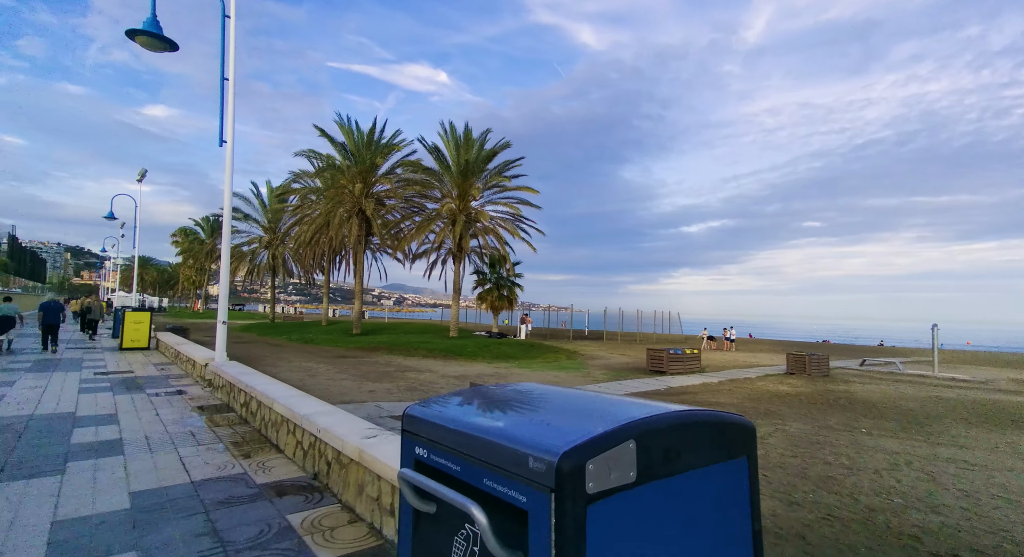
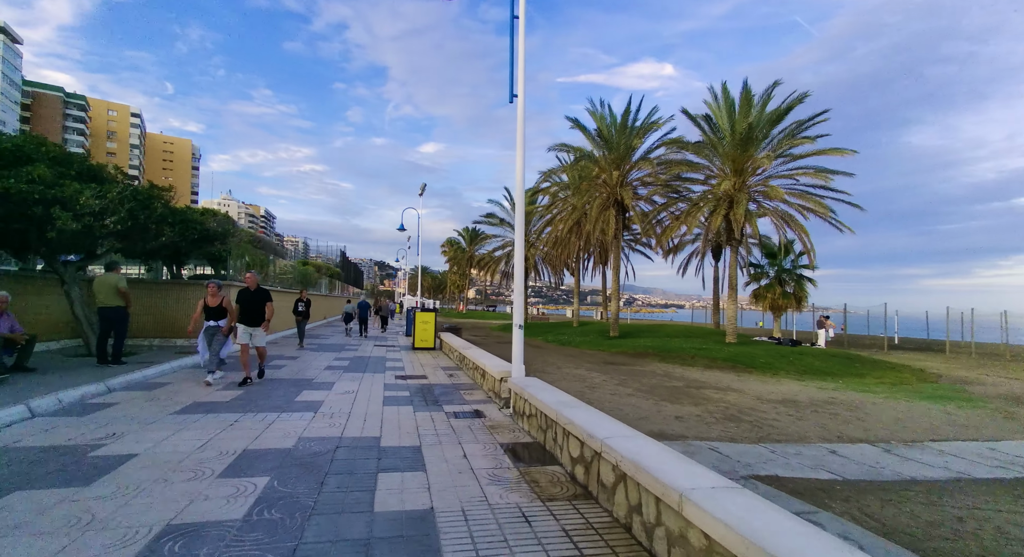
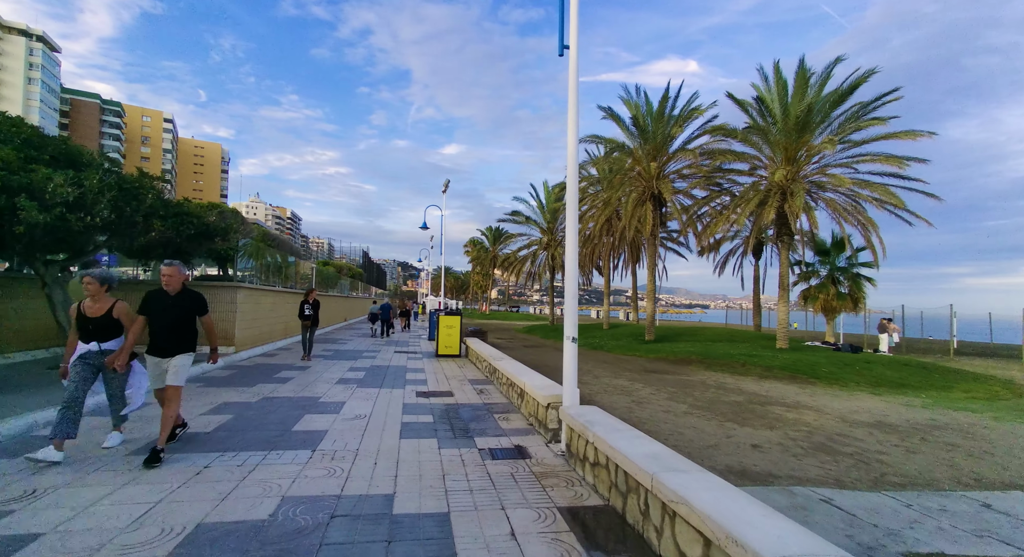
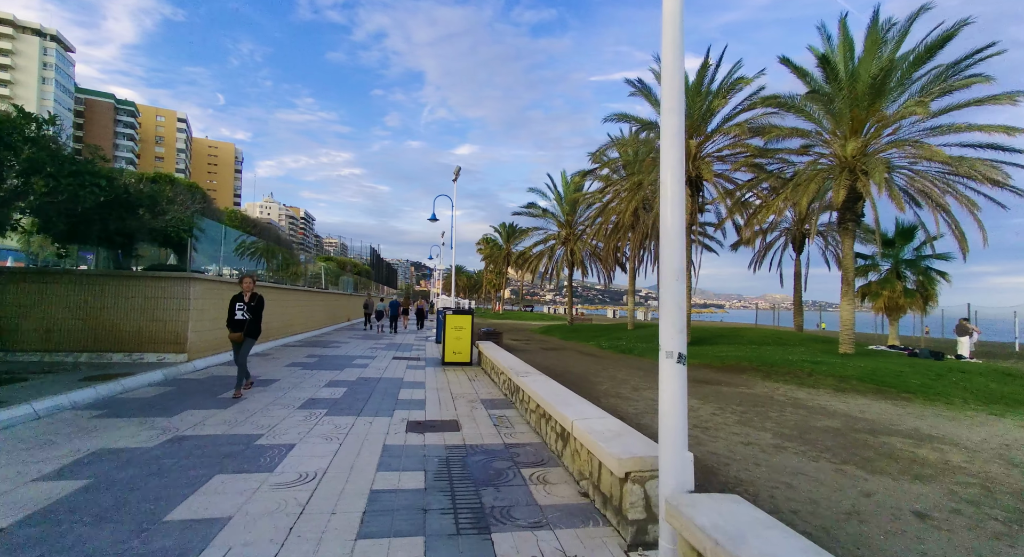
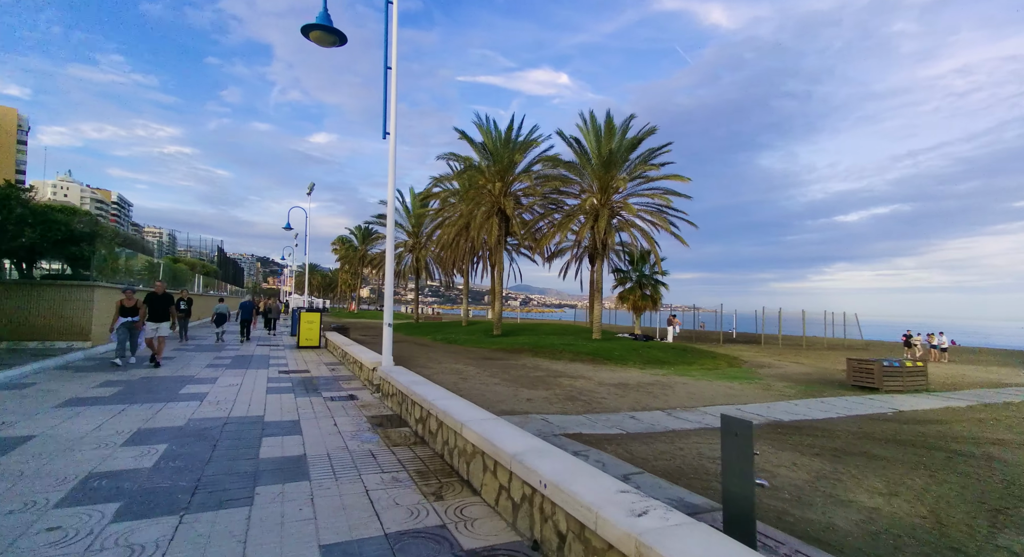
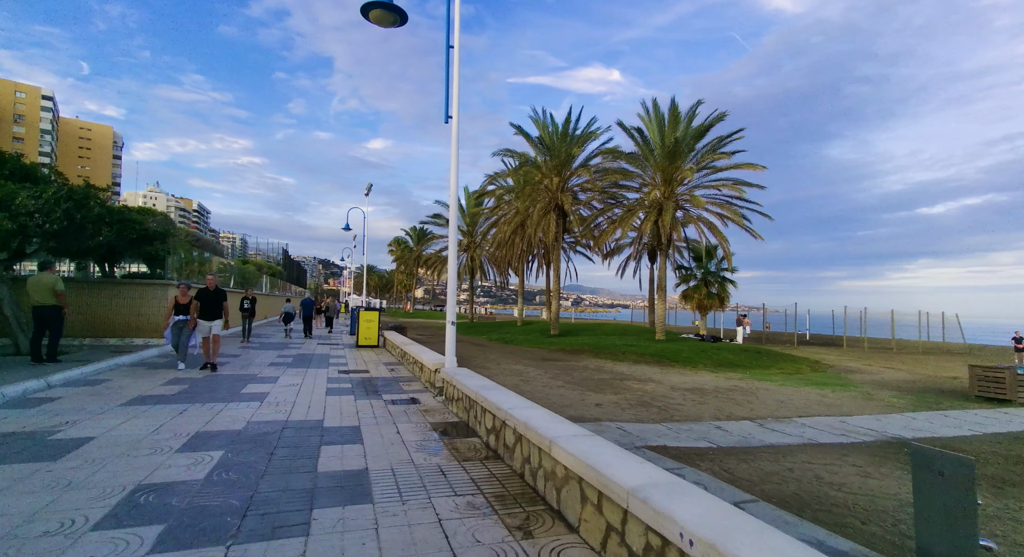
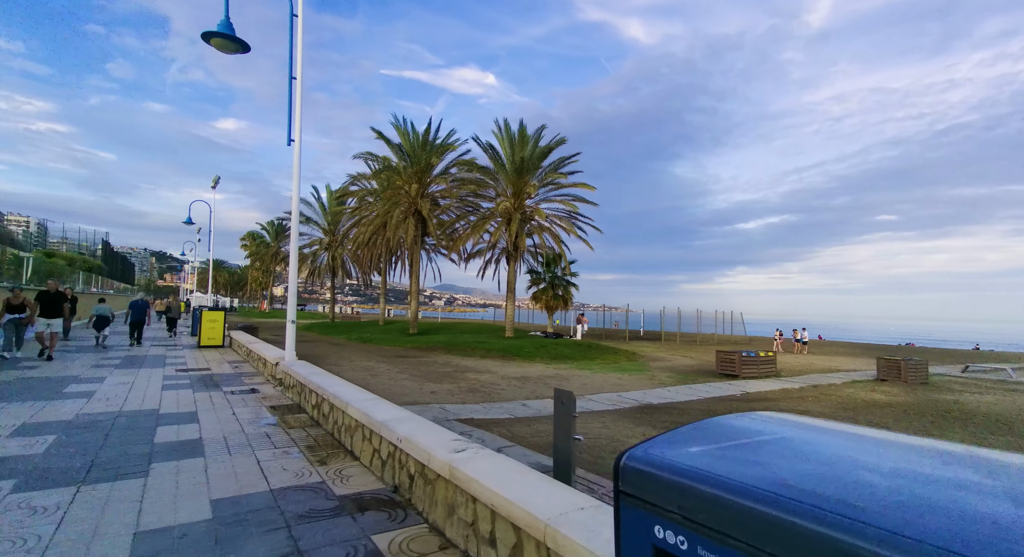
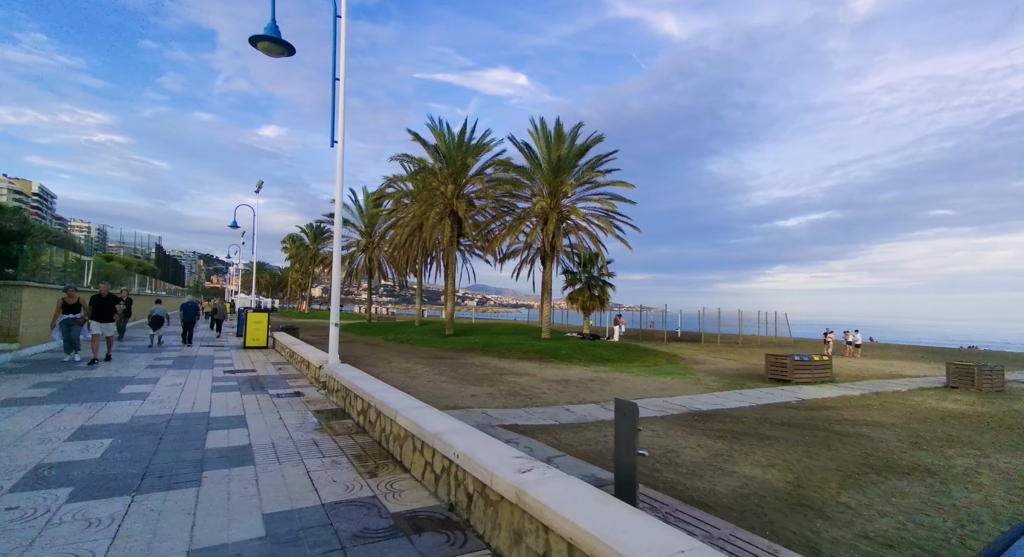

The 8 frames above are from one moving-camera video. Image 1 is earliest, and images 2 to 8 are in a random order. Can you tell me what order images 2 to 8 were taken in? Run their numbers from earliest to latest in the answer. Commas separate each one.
7, 8, 5, 6, 2, 3, 4
